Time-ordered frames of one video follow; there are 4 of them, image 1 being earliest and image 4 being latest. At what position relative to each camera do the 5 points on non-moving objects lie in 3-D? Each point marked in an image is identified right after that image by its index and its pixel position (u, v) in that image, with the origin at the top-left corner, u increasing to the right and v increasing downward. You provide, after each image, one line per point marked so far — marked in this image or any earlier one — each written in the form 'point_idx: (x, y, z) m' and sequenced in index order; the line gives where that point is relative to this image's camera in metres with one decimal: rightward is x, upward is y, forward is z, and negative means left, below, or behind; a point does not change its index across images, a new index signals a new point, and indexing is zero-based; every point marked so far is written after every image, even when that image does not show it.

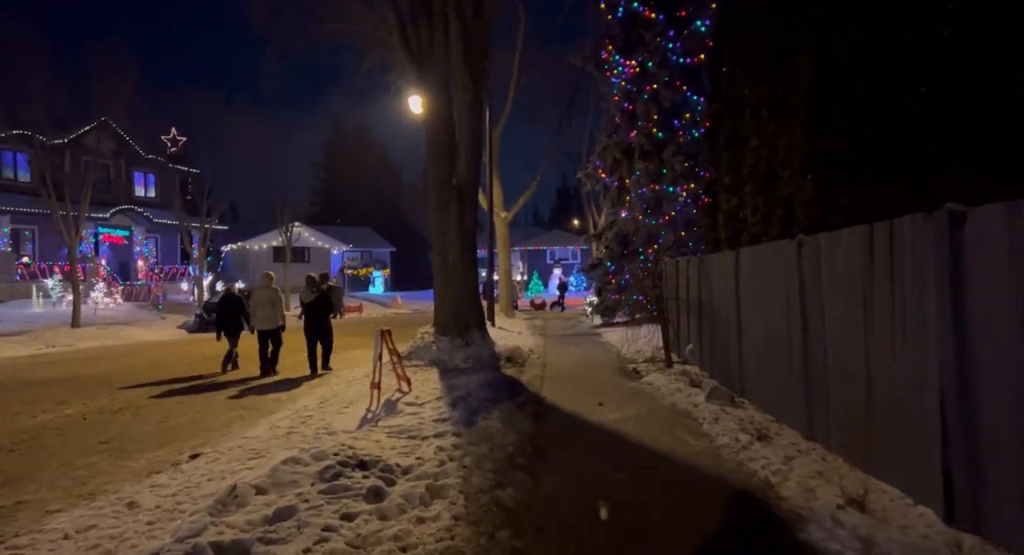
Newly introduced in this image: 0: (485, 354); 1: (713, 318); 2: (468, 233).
0: (-0.7, -1.8, +13.9) m
1: (+3.8, -0.8, +11.6) m
2: (-1.0, +1.1, +14.5) m
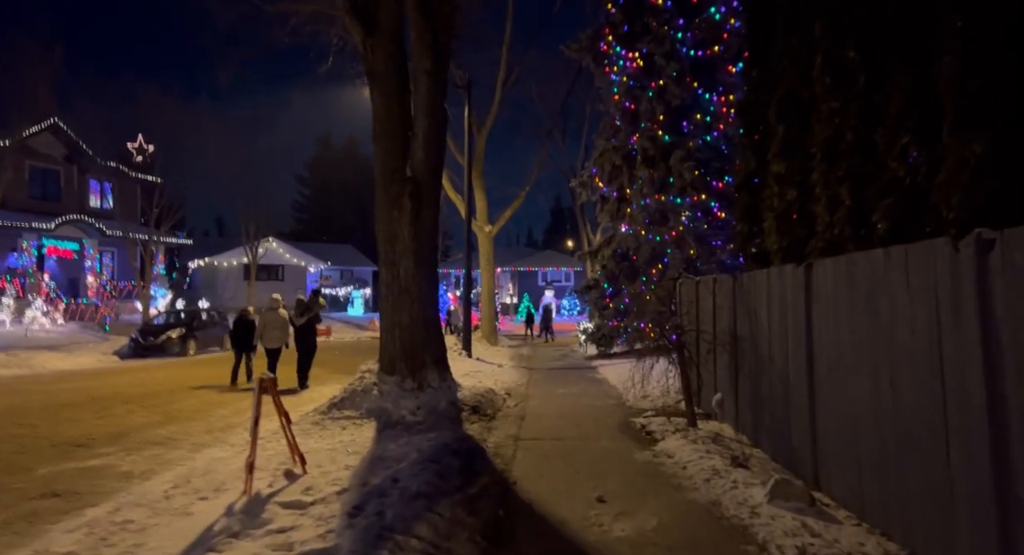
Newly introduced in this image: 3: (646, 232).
0: (-1.2, -2.1, +10.4) m
1: (+3.3, -1.1, +8.2) m
2: (-1.6, +0.7, +11.1) m
3: (+4.3, +1.5, +19.8) m
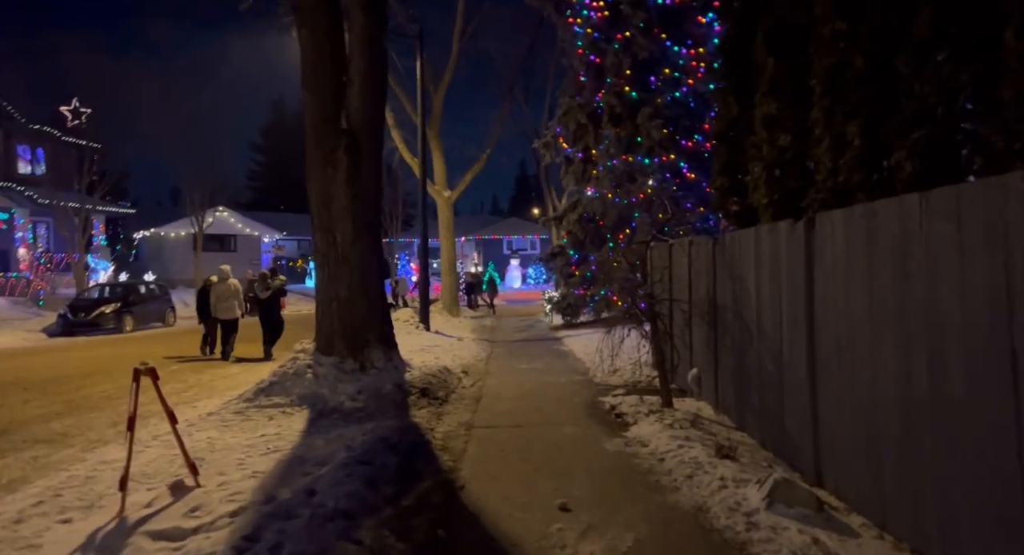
0: (-1.9, -1.6, +9.2) m
1: (+2.7, -0.7, +7.1) m
2: (-2.3, +1.2, +9.7) m
3: (+3.1, +2.5, +18.7) m
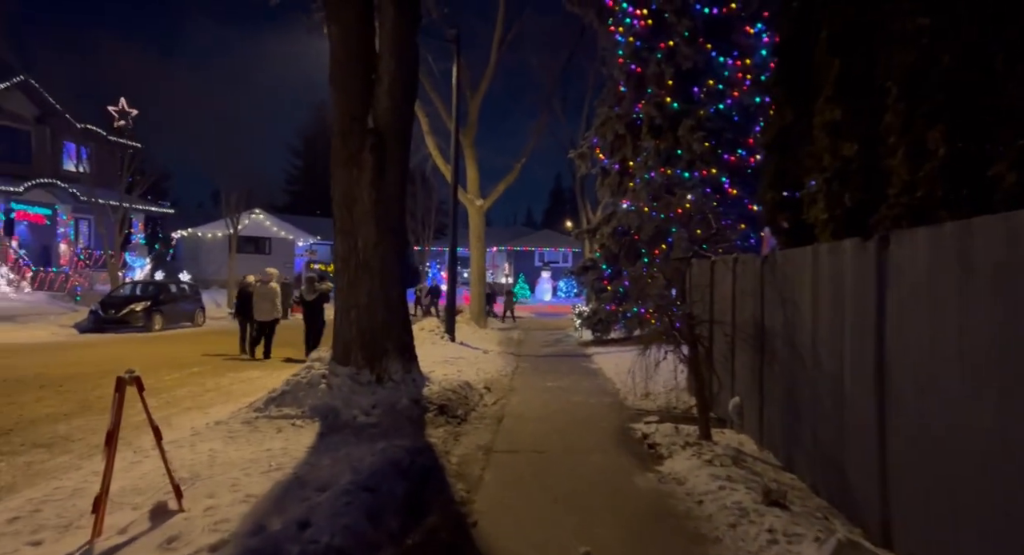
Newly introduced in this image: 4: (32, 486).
0: (-1.5, -1.8, +8.7) m
1: (+3.0, -0.9, +6.4) m
2: (-1.8, +1.1, +9.3) m
3: (+4.0, +2.0, +18.0) m
4: (-4.6, -2.0, +5.9) m
